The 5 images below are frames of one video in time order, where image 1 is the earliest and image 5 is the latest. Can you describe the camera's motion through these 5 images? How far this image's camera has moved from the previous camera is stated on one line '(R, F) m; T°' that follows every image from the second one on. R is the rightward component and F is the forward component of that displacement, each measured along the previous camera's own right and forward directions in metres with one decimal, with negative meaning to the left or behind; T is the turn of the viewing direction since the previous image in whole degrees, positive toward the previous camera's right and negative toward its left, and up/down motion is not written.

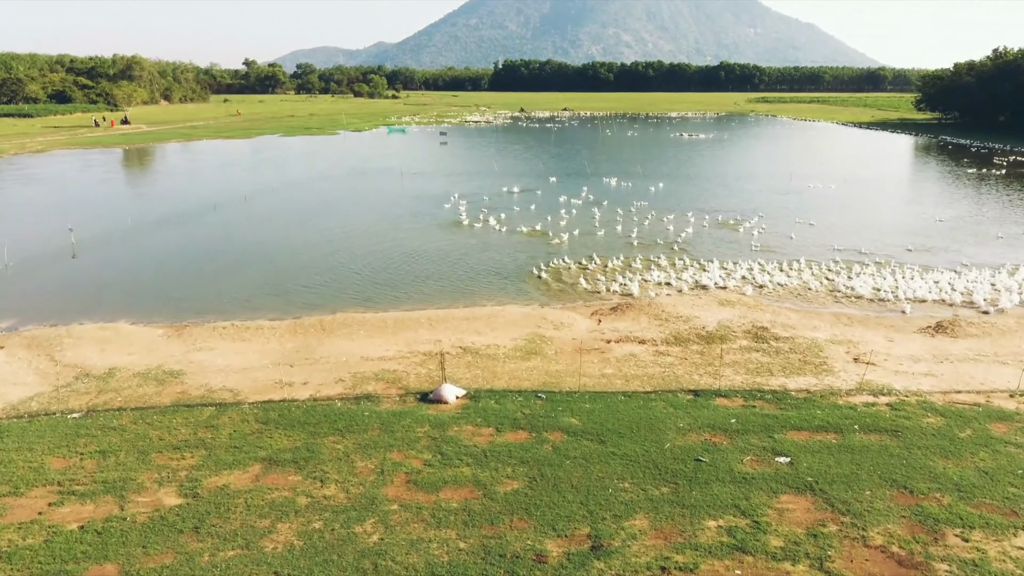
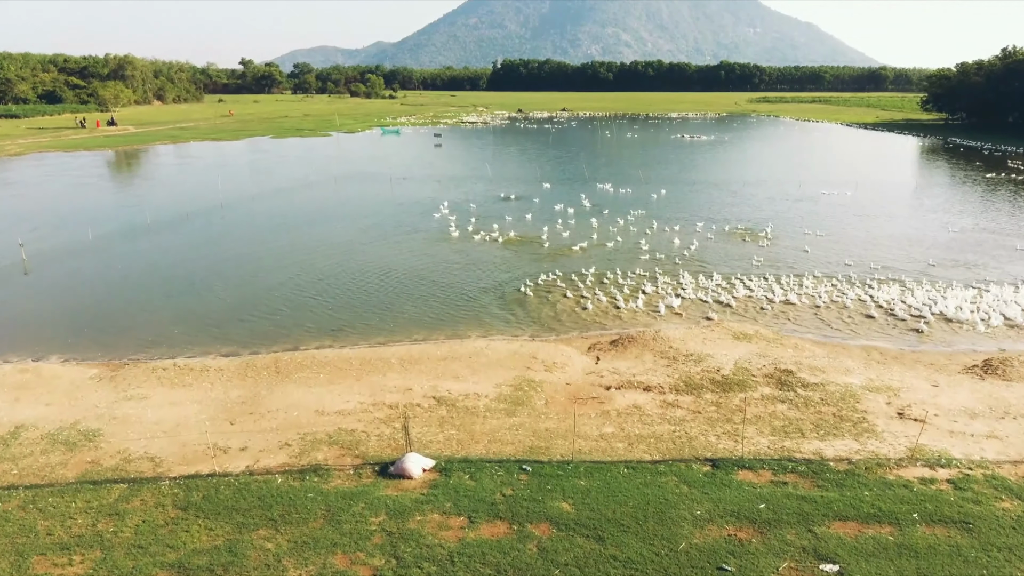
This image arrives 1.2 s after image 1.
(+0.4, +2.9) m; 0°
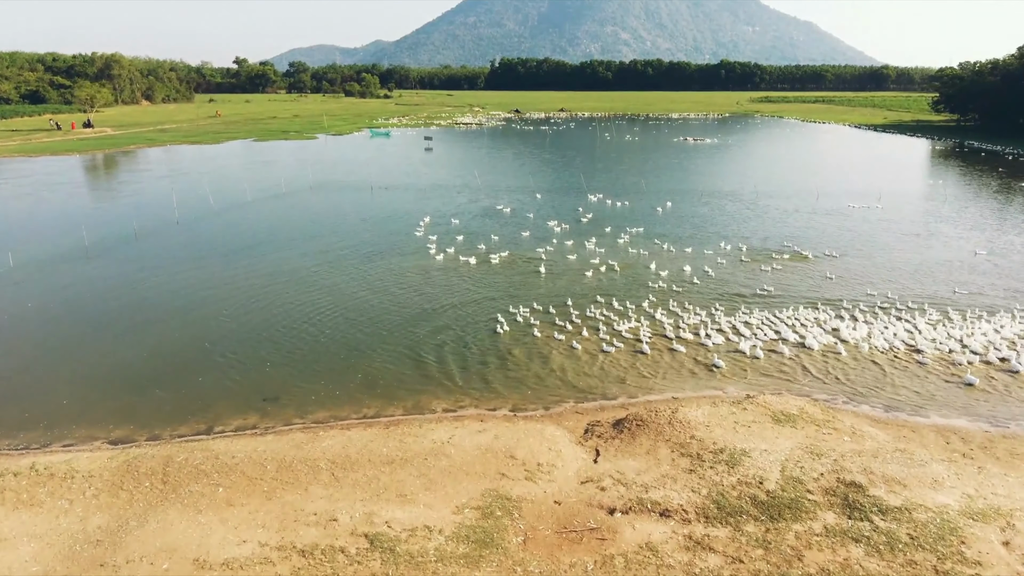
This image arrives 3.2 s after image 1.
(+0.6, +4.8) m; 0°
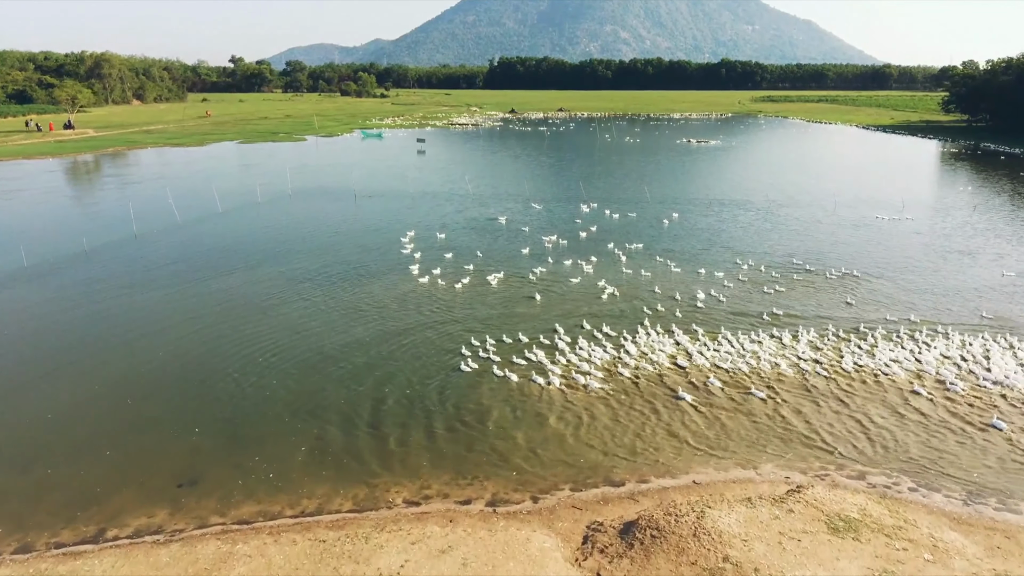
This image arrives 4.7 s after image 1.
(+0.4, +3.8) m; 0°
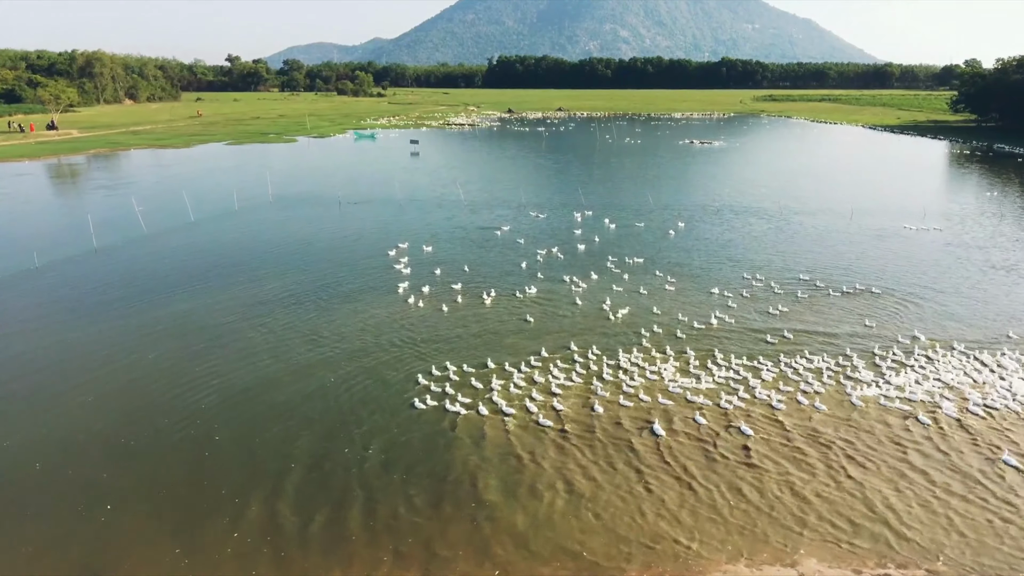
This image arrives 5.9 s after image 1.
(+0.3, +3.0) m; 0°
